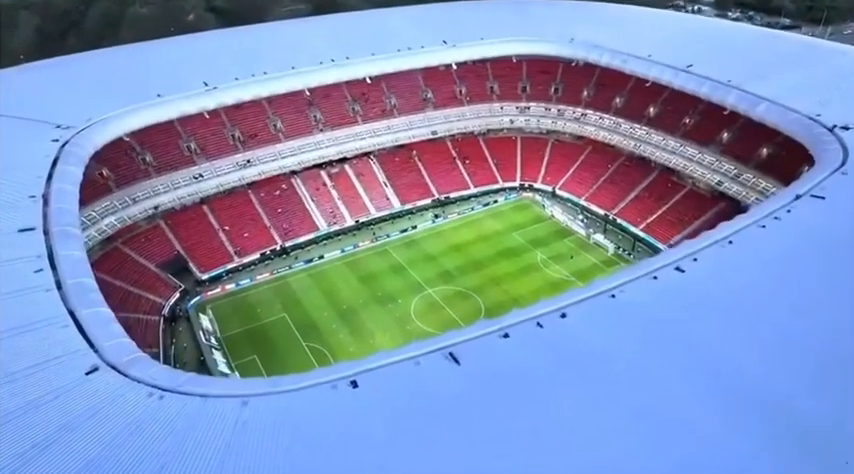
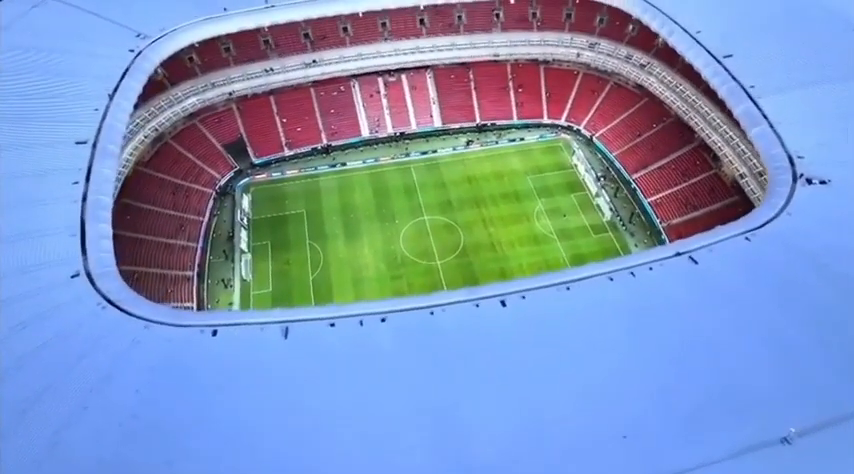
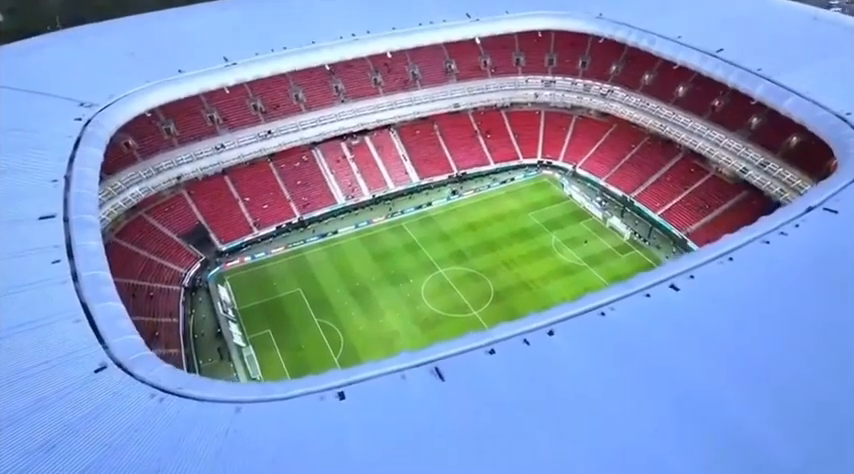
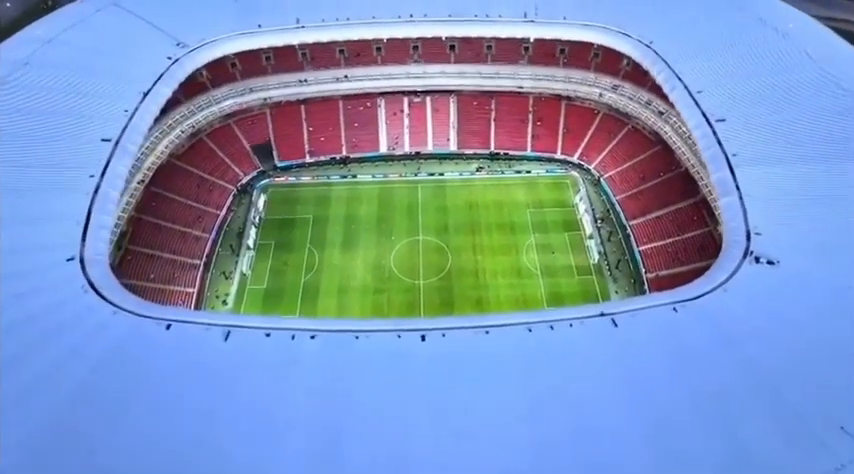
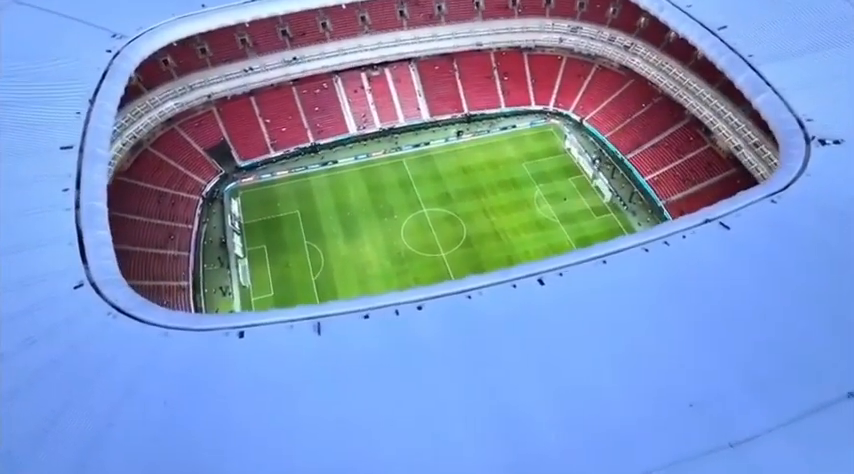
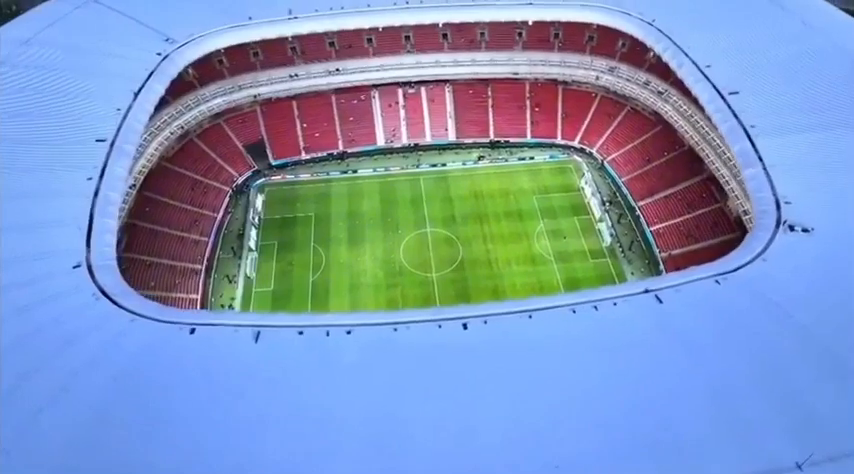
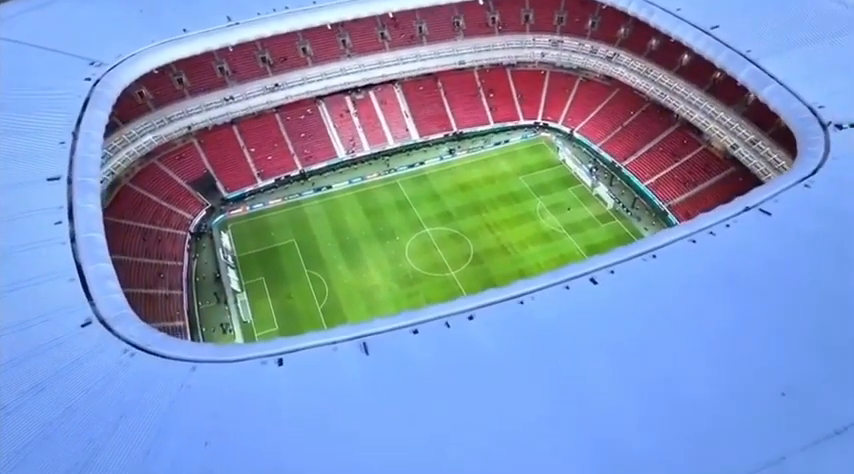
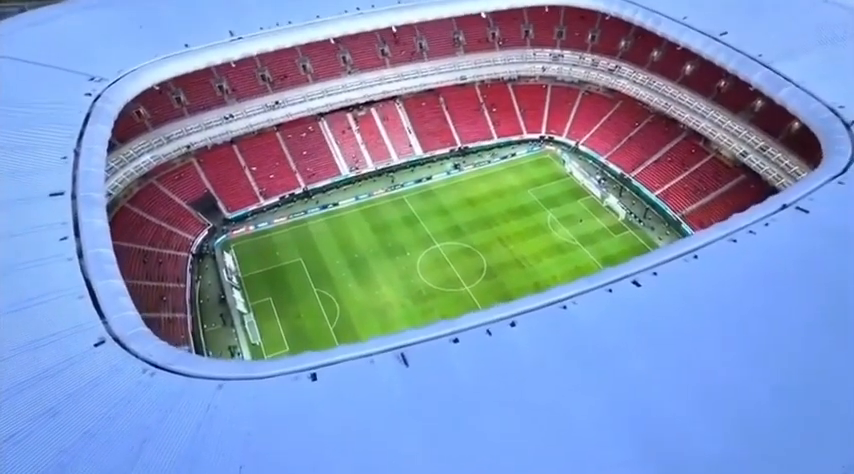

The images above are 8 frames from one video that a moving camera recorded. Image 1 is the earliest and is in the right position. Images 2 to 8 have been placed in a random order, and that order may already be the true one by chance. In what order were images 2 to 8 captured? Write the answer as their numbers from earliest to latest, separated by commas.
3, 8, 7, 5, 2, 6, 4
